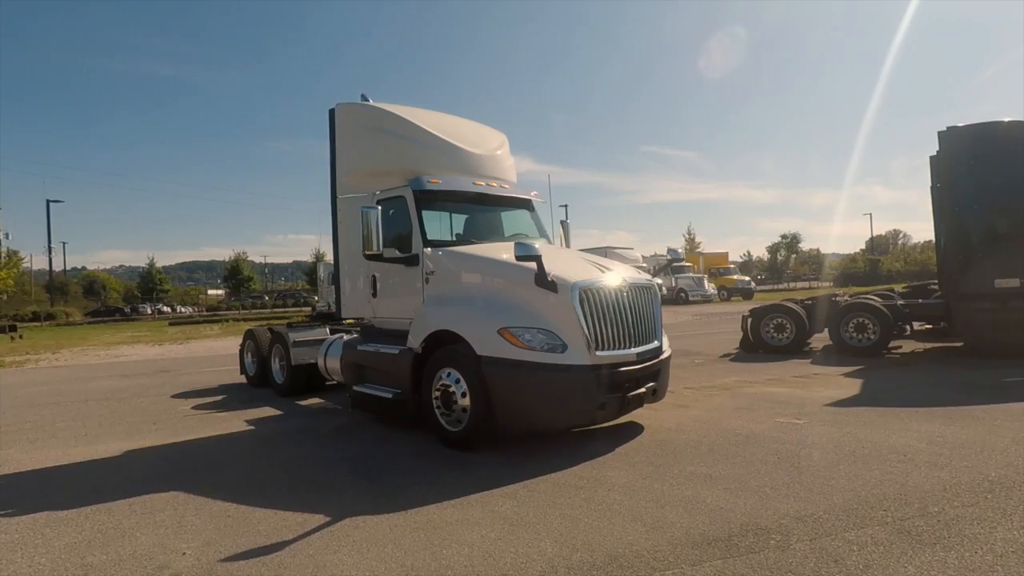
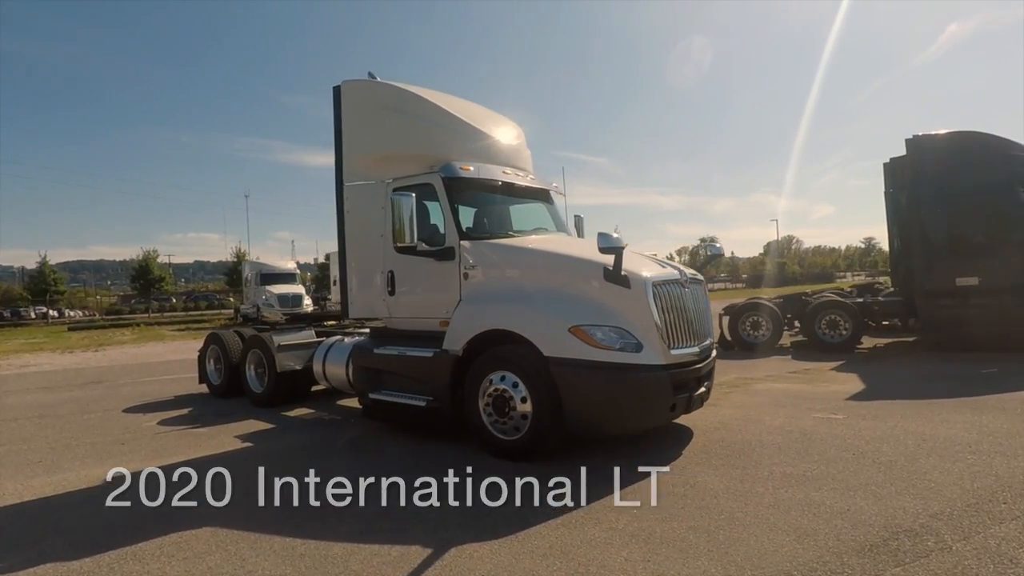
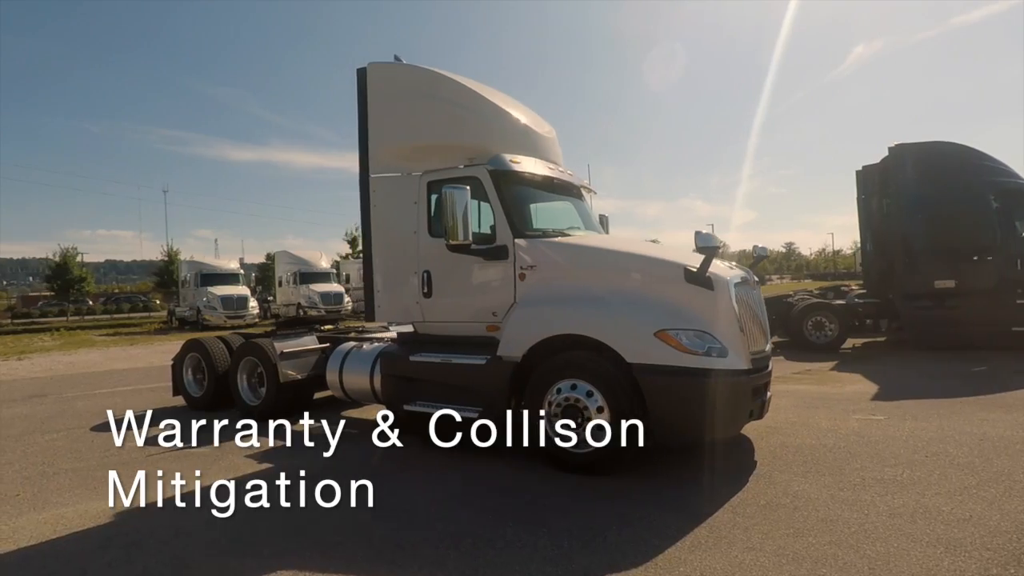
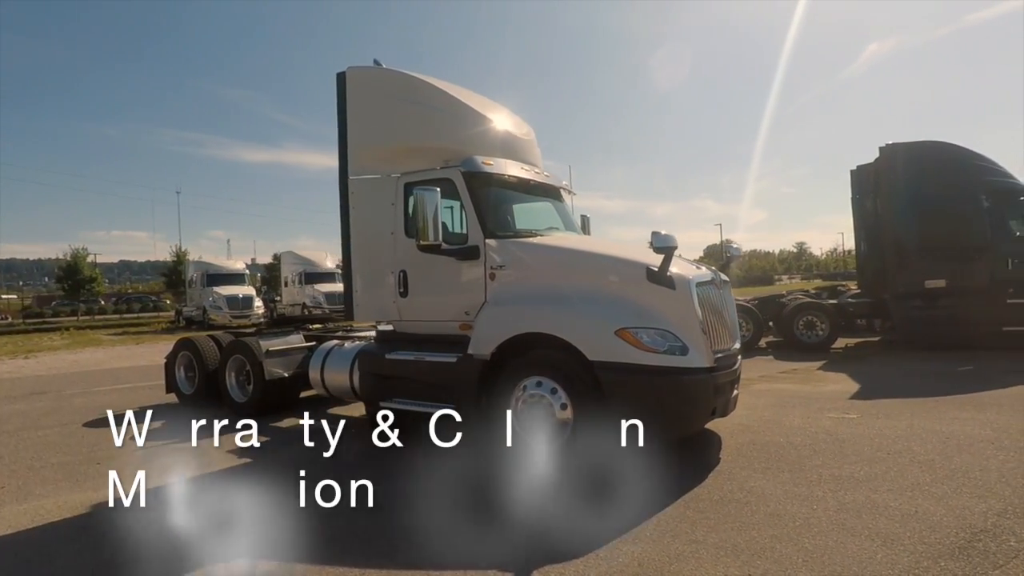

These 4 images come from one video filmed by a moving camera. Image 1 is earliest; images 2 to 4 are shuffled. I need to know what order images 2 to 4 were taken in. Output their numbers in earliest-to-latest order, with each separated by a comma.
2, 4, 3
